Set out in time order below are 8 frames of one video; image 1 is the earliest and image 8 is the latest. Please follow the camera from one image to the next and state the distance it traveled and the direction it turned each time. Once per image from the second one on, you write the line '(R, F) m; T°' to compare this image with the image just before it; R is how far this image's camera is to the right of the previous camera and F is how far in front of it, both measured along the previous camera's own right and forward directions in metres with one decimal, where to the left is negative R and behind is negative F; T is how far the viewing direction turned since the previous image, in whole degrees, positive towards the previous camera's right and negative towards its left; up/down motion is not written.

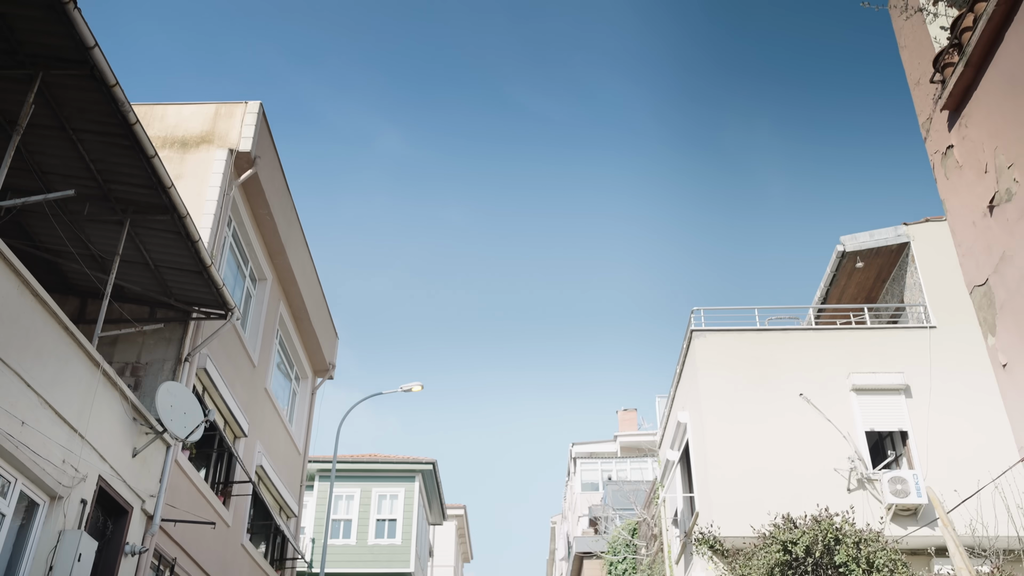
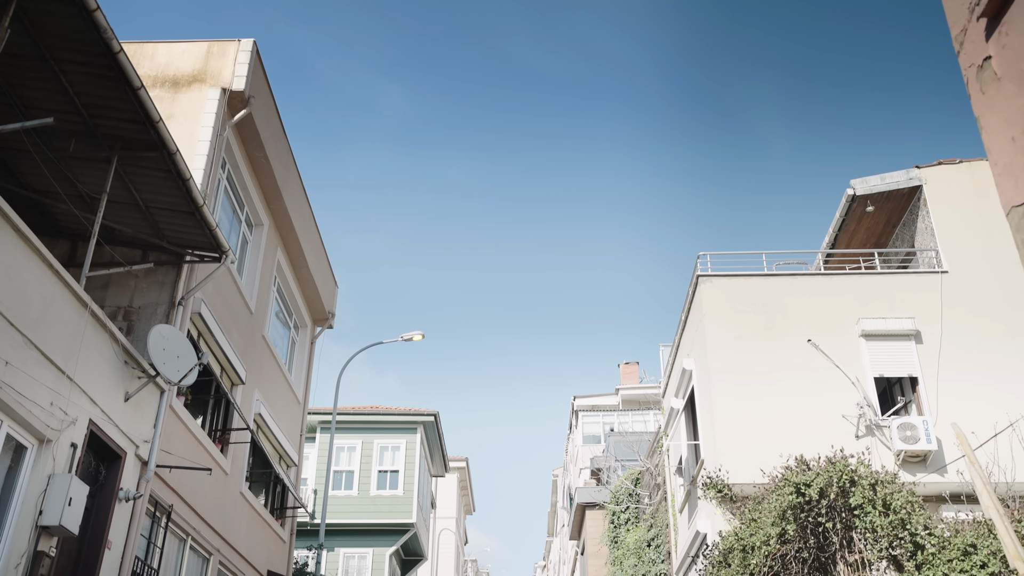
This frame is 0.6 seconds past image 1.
(0.0, +0.3) m; 0°
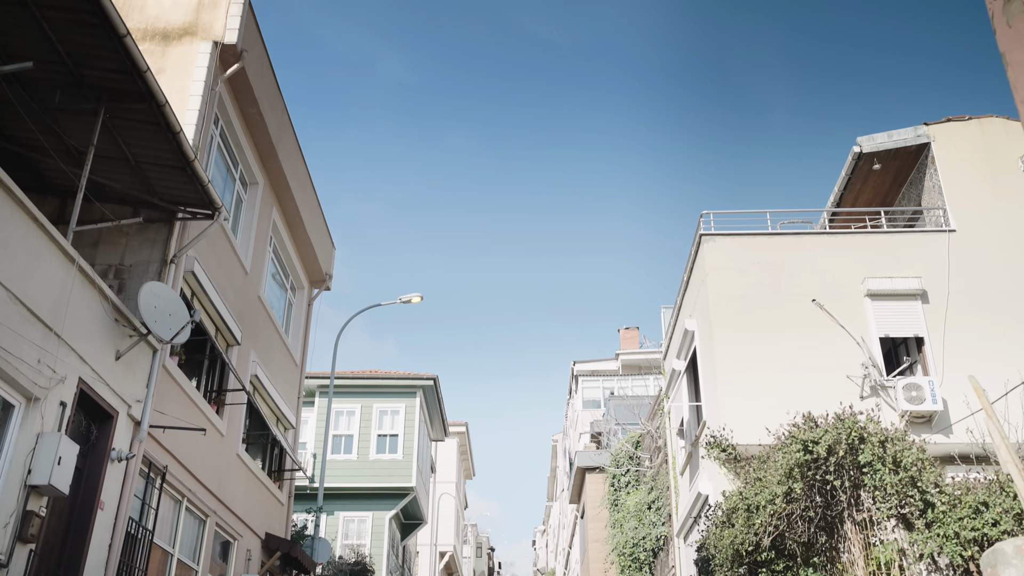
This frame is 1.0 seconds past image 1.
(0.0, +0.3) m; 0°
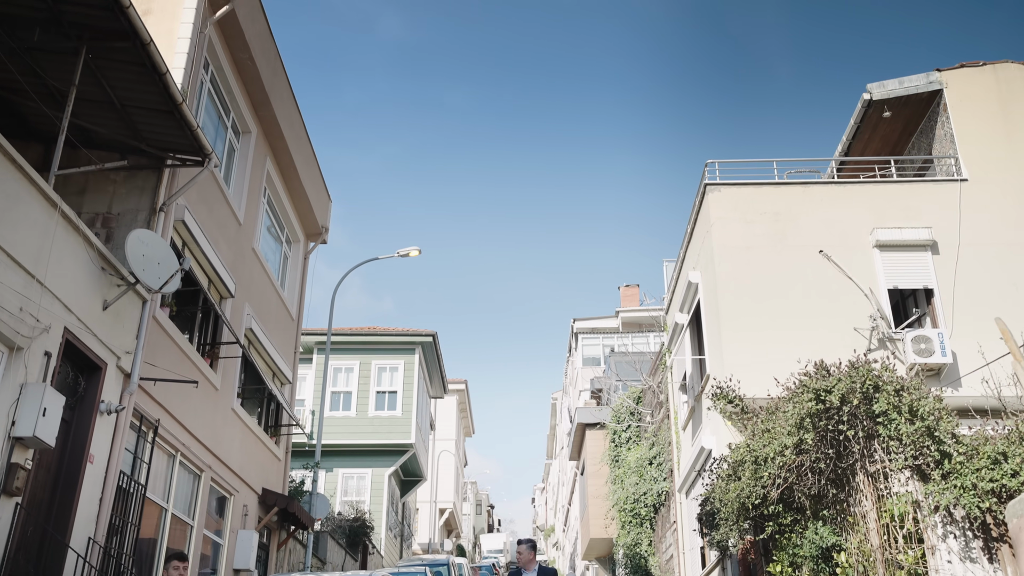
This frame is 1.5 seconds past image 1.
(0.0, +0.3) m; 0°
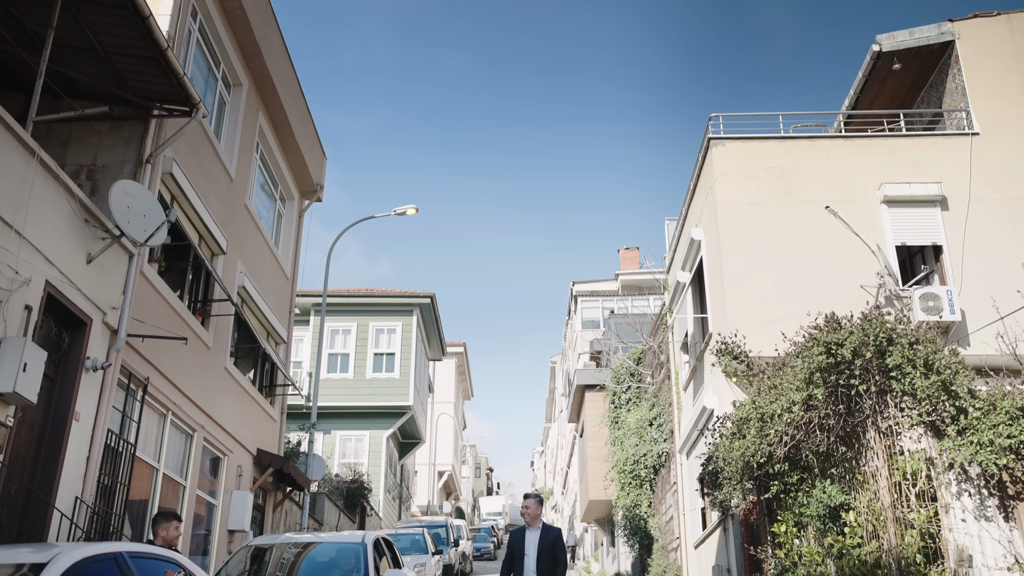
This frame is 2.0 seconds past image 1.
(0.0, +0.3) m; 0°
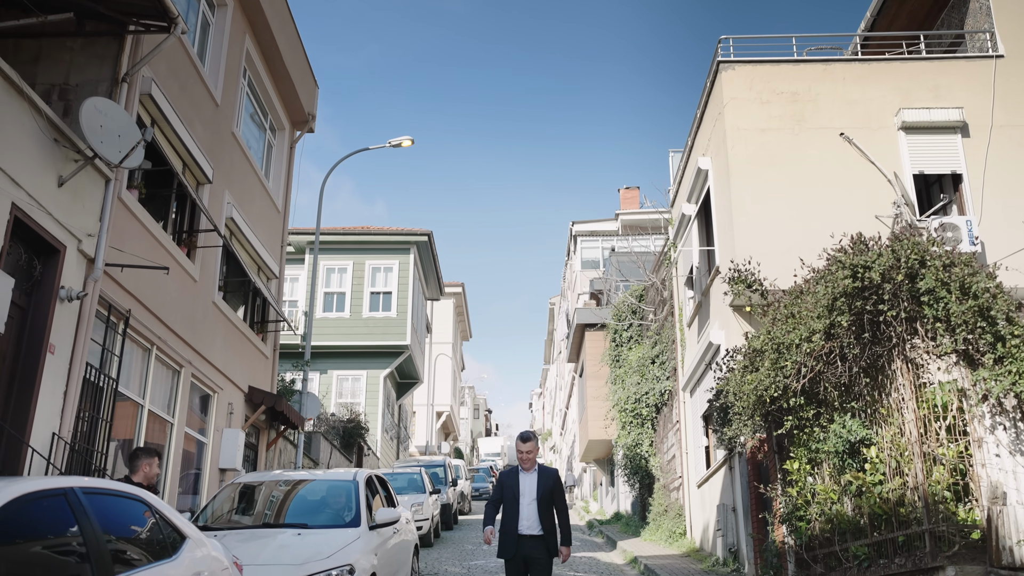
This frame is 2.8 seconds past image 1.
(0.0, +0.5) m; 0°
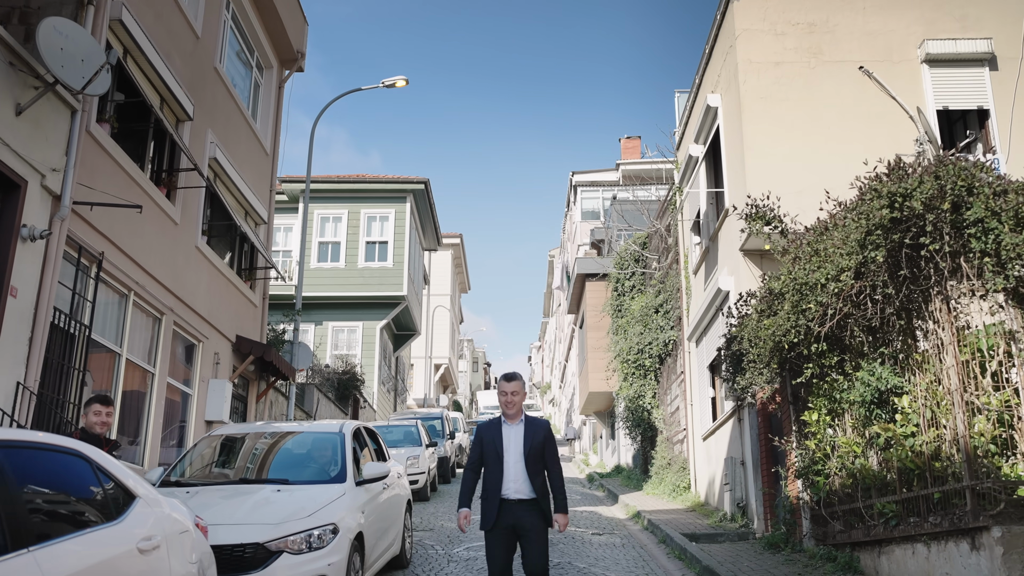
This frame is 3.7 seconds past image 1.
(0.0, +0.7) m; 0°
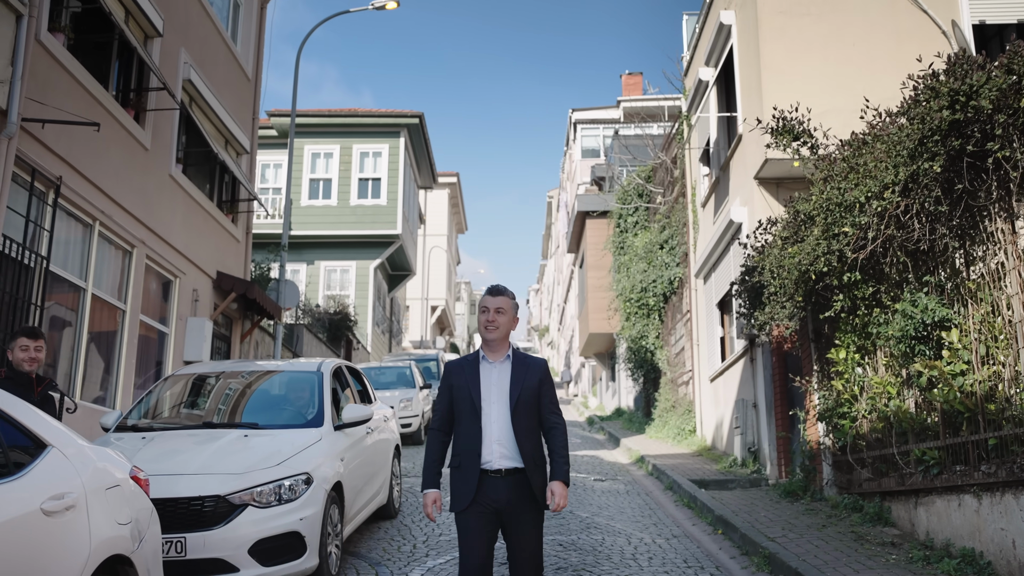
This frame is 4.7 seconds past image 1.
(0.0, +0.8) m; 0°
